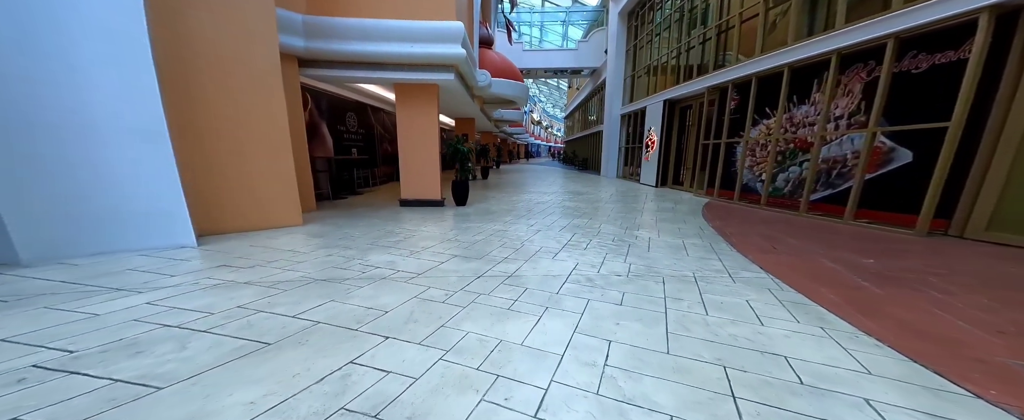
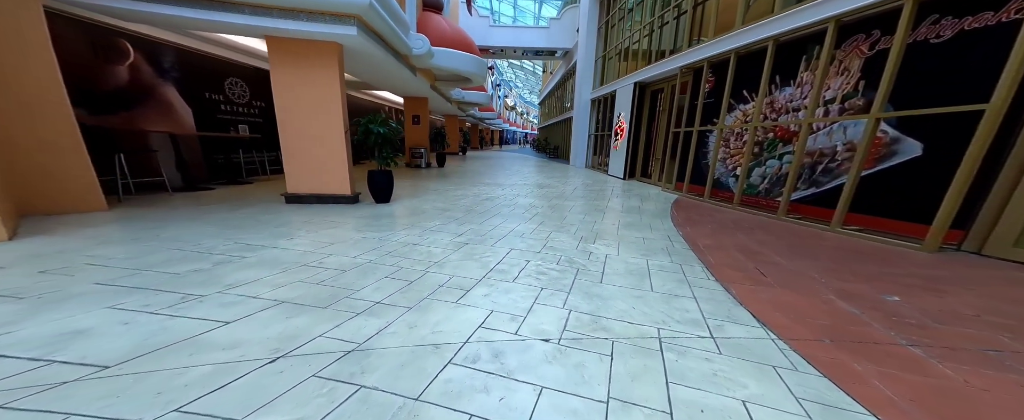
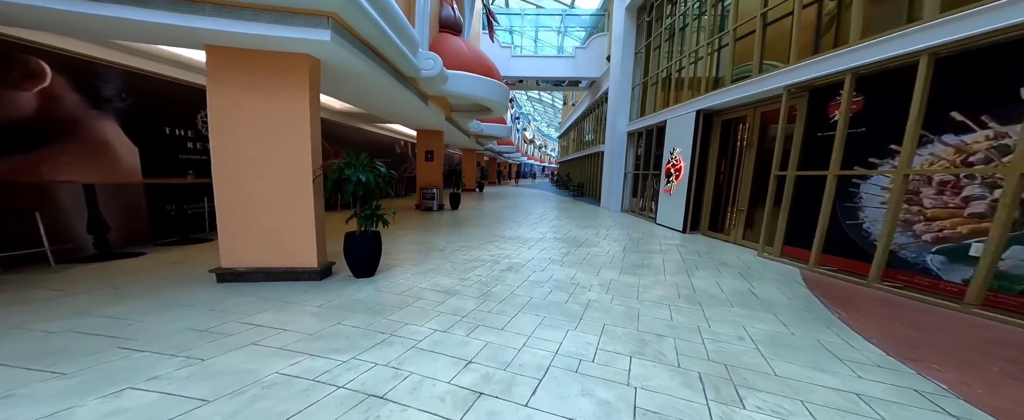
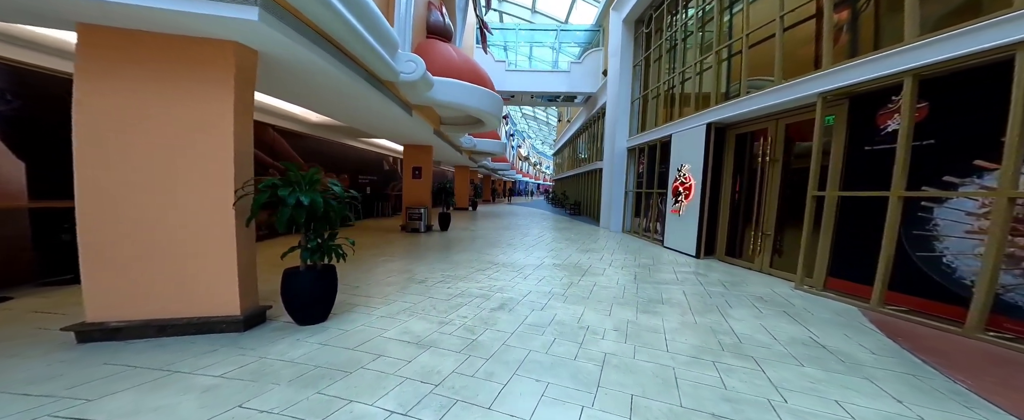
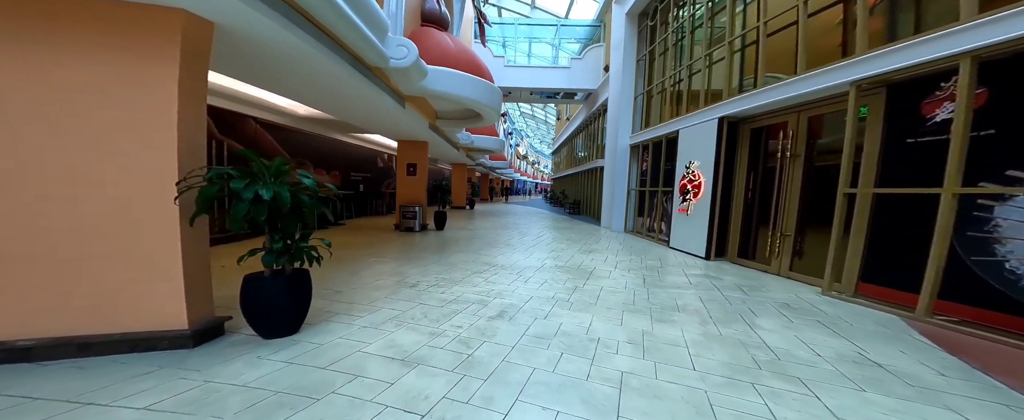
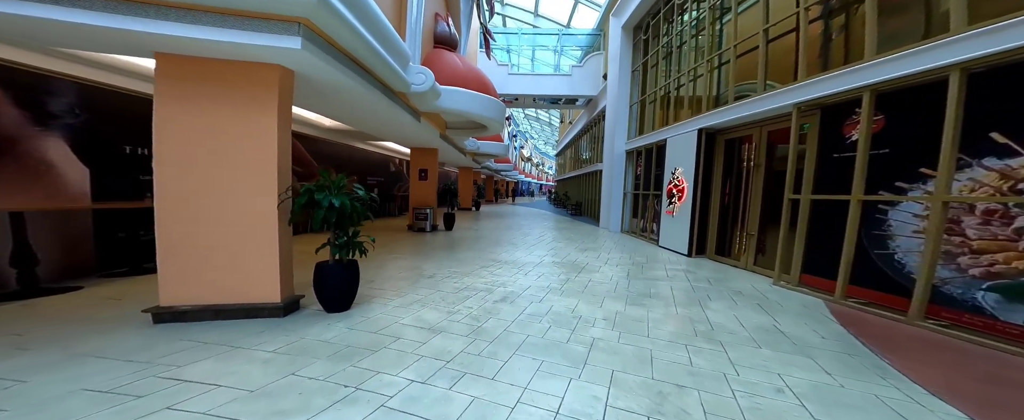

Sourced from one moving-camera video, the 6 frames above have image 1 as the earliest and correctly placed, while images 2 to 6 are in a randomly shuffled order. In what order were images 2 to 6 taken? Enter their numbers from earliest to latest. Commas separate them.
2, 3, 6, 4, 5
